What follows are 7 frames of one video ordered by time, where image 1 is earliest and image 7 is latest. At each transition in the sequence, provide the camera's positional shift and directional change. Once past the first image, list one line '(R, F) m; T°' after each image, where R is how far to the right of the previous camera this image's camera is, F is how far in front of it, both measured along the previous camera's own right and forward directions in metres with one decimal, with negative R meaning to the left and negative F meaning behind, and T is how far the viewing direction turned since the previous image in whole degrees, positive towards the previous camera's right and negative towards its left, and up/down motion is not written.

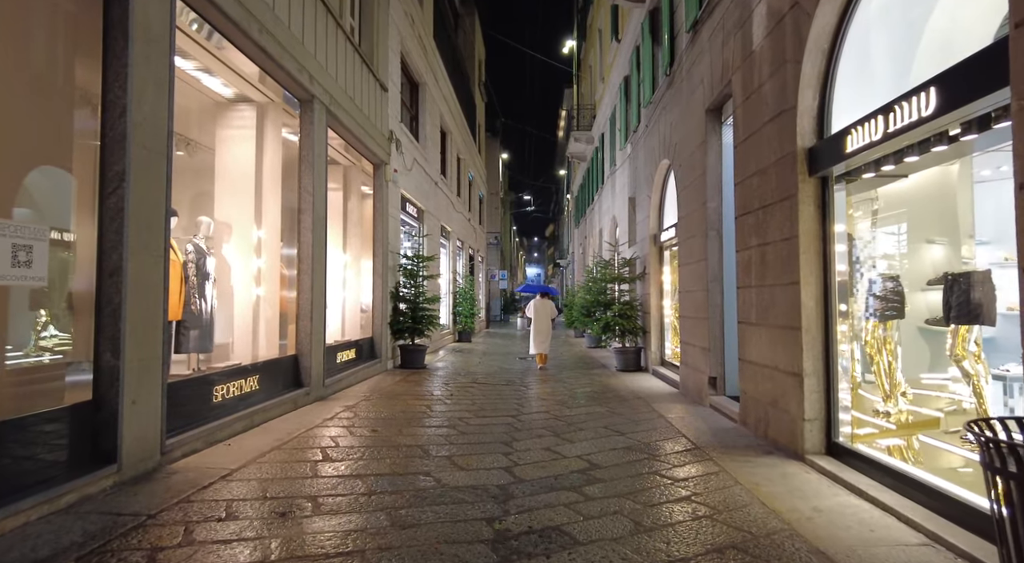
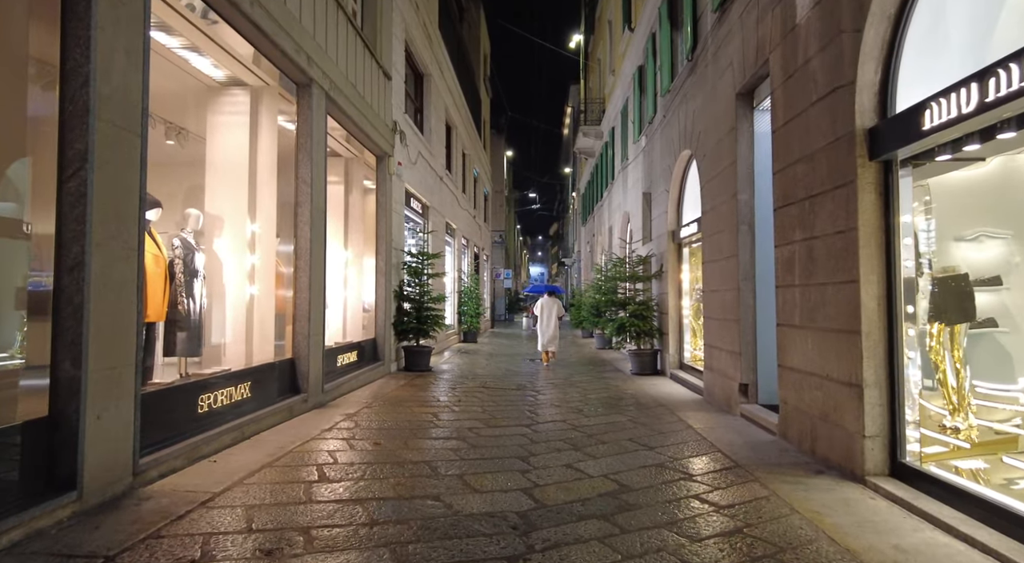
(-0.1, +0.5) m; 0°
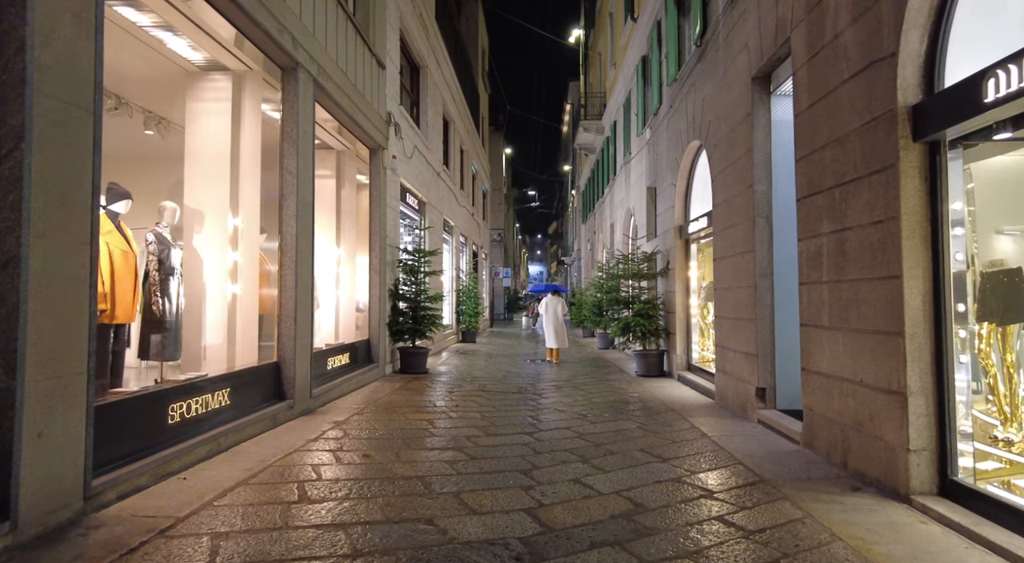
(0.0, +0.4) m; 0°
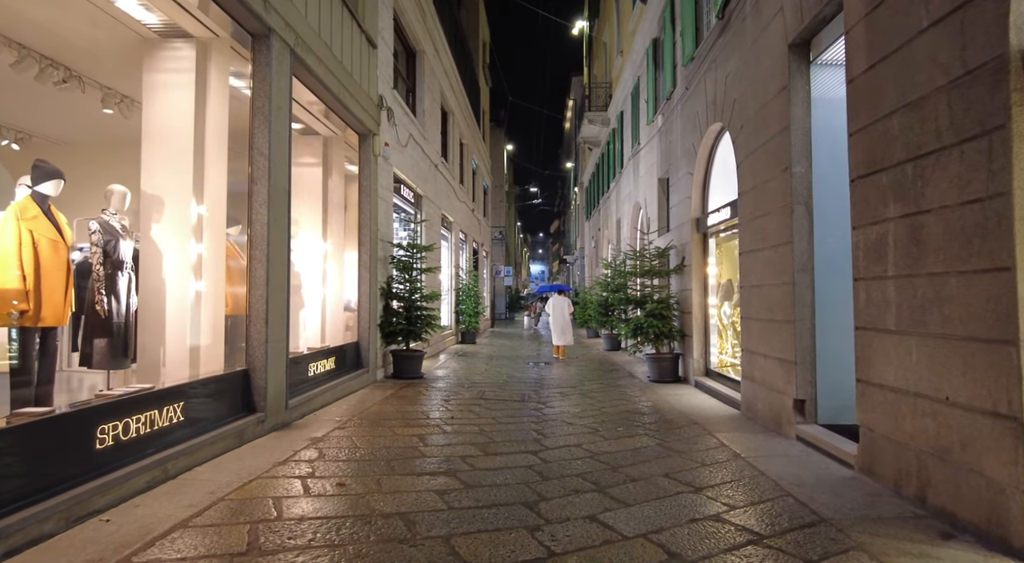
(0.0, +0.7) m; 0°
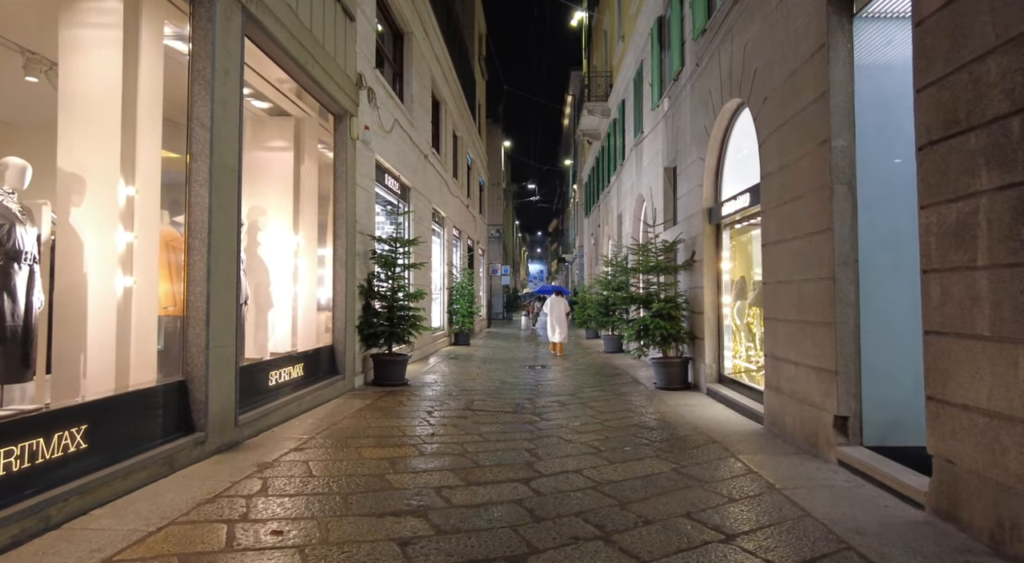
(+0.1, +0.8) m; 0°
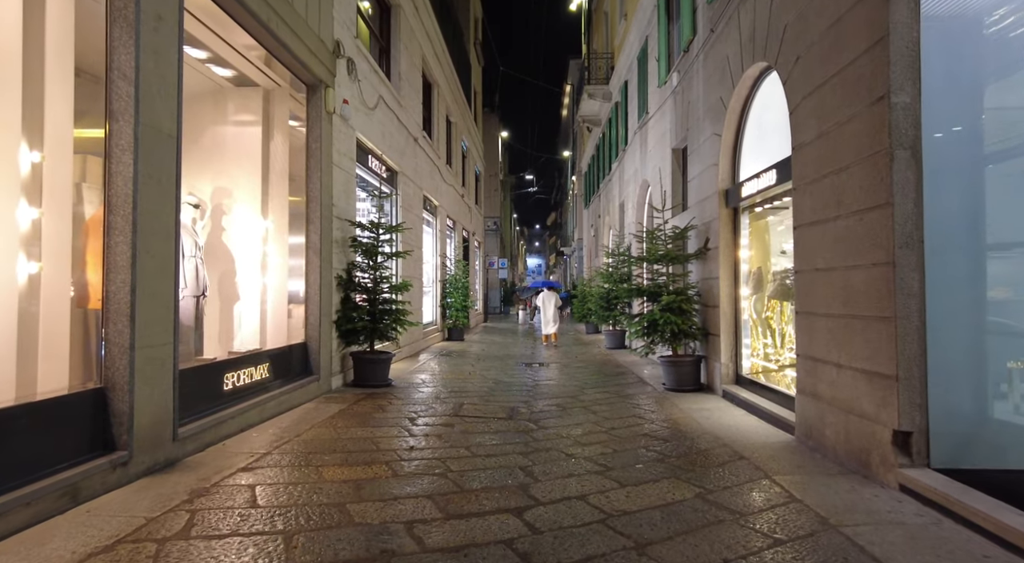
(0.0, +0.8) m; 0°
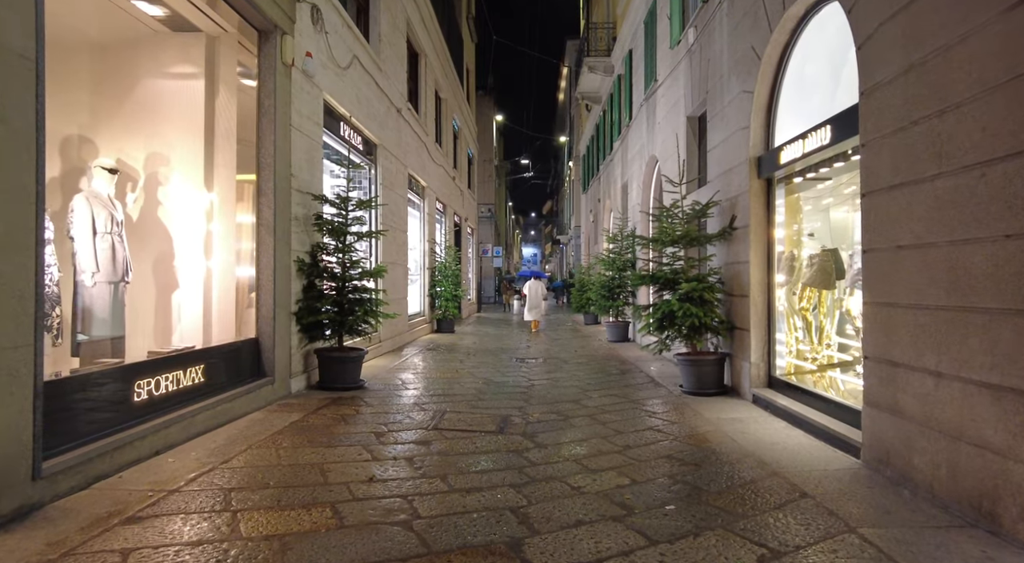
(0.0, +1.1) m; 0°
